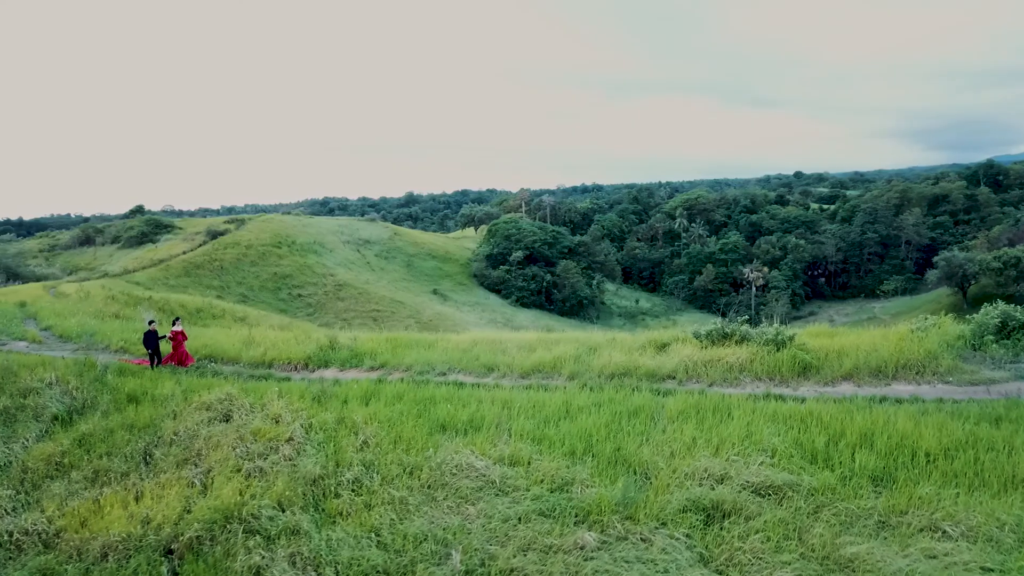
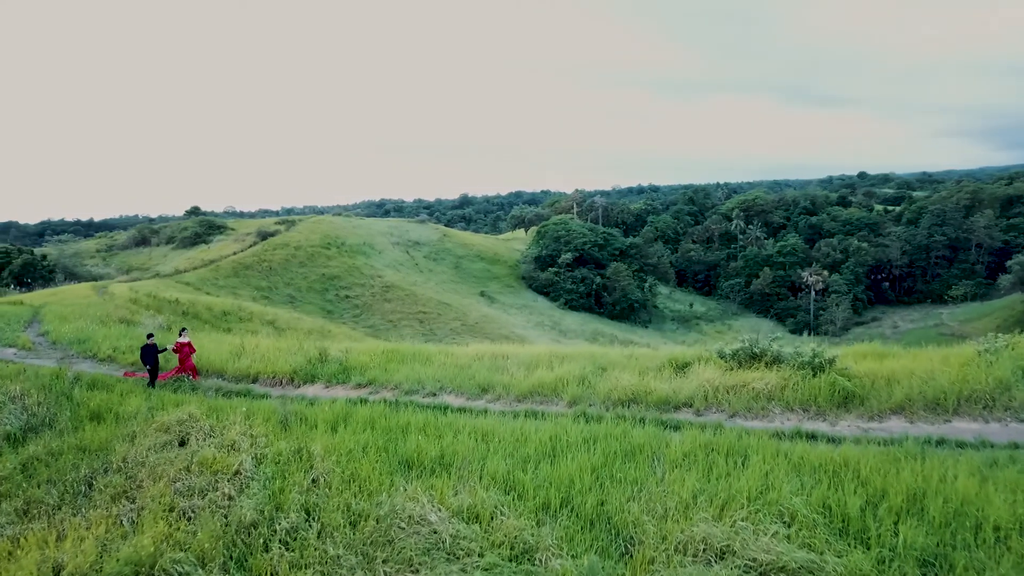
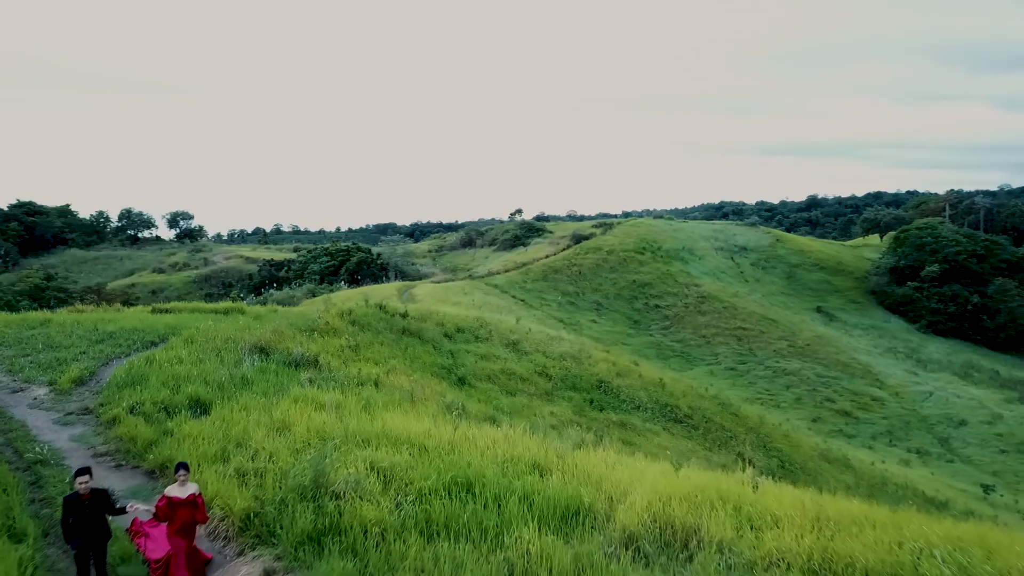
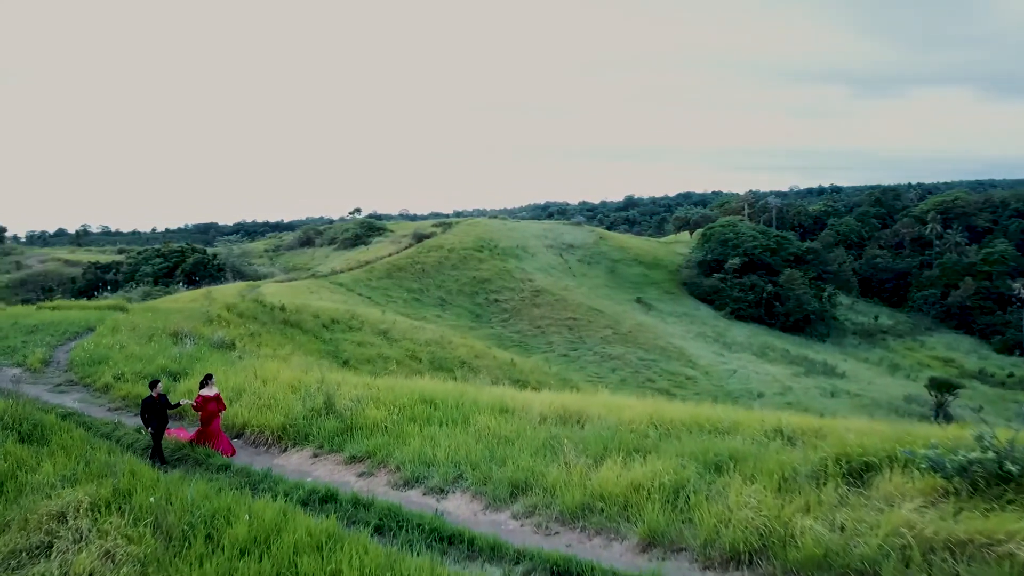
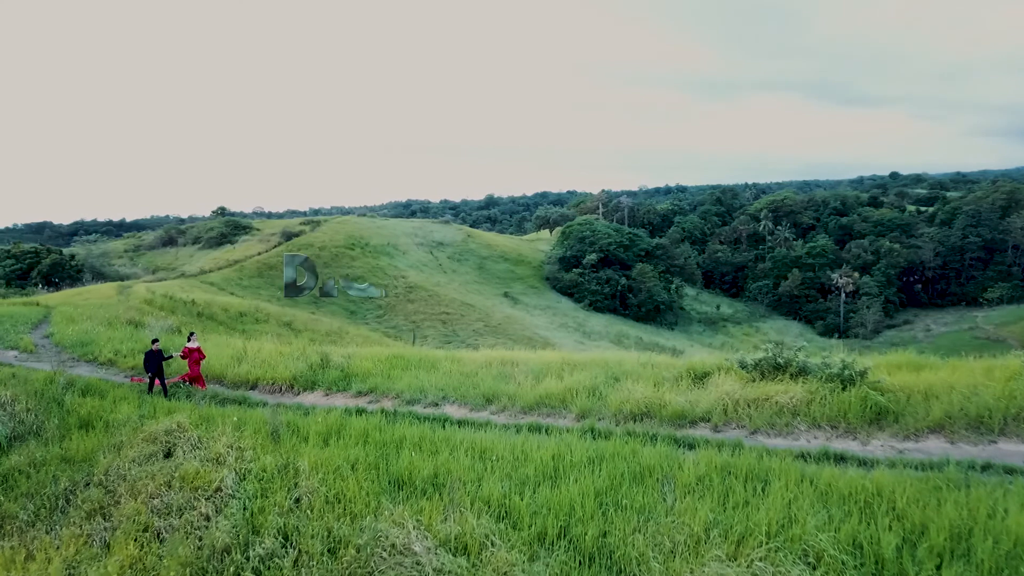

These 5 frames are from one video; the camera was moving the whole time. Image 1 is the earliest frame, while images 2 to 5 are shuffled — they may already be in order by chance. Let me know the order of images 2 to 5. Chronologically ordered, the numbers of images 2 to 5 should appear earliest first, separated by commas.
2, 5, 4, 3
